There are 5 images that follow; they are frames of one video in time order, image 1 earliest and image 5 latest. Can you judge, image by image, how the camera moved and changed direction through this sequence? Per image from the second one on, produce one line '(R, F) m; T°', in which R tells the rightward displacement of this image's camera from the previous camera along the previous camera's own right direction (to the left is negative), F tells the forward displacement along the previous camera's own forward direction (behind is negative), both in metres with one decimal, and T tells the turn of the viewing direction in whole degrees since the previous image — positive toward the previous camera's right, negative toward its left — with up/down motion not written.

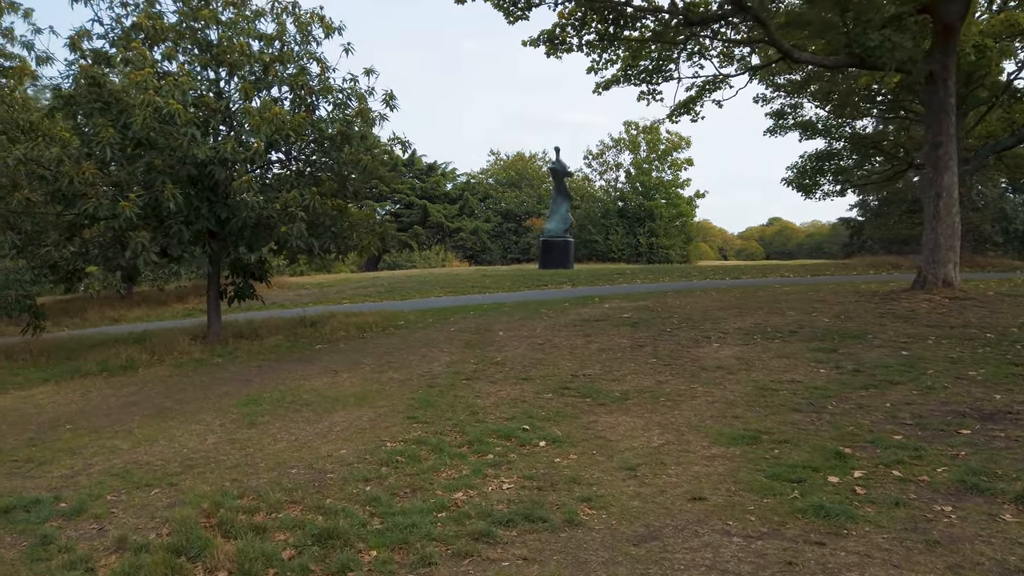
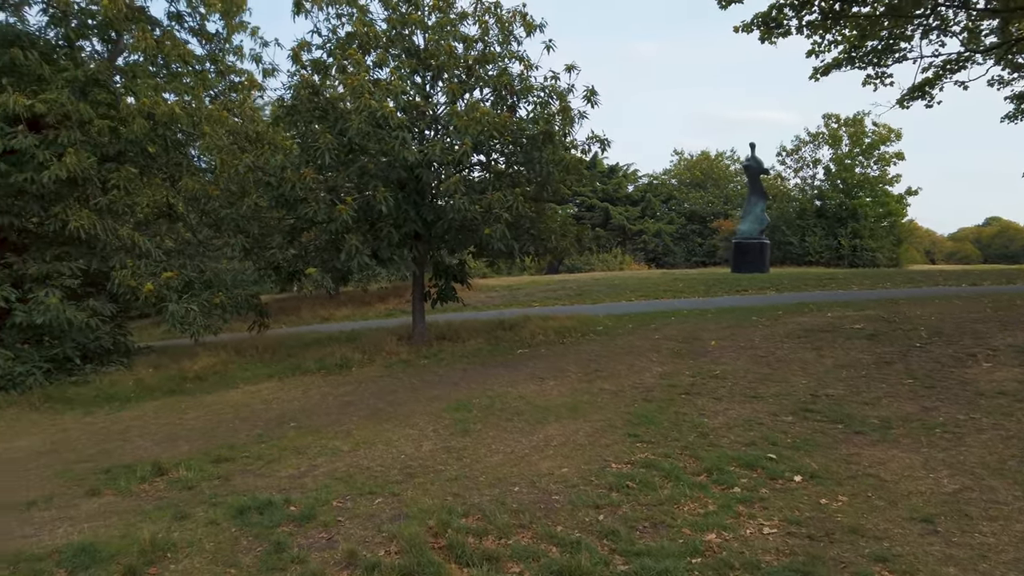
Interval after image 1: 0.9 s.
(-0.4, +0.5) m; -13°
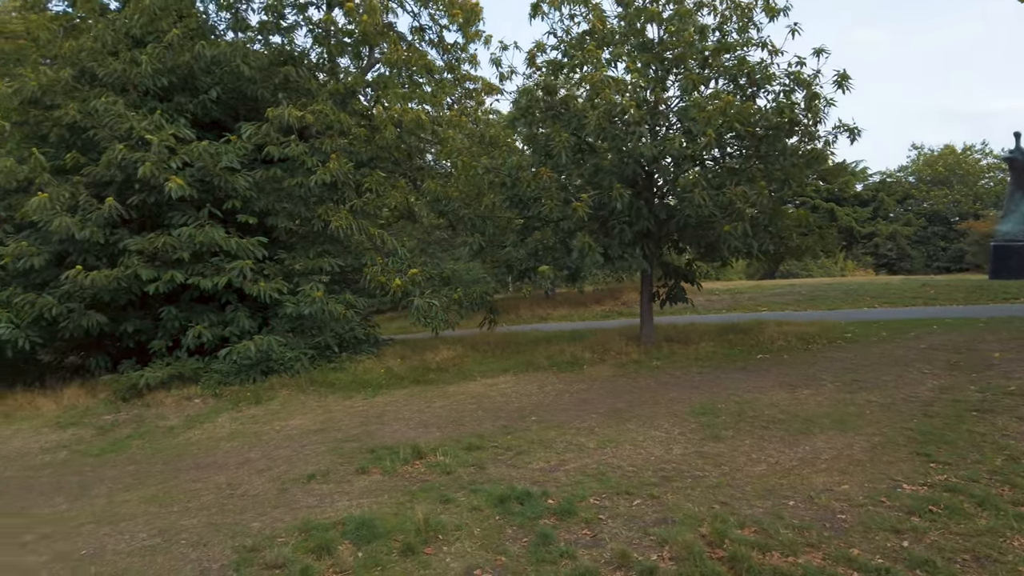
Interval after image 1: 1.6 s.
(-0.4, +0.1) m; -15°
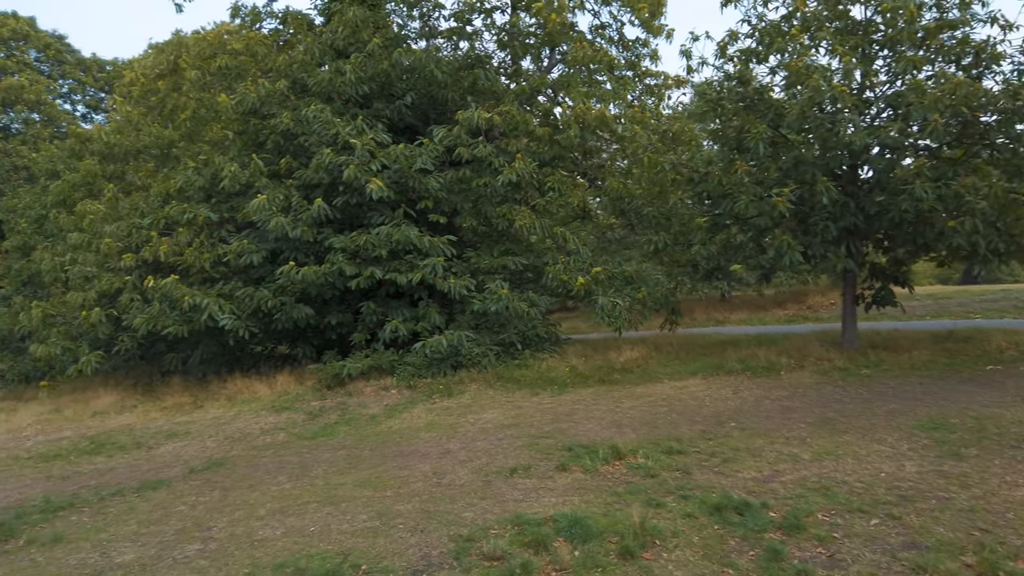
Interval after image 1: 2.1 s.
(-0.3, +0.1) m; -12°
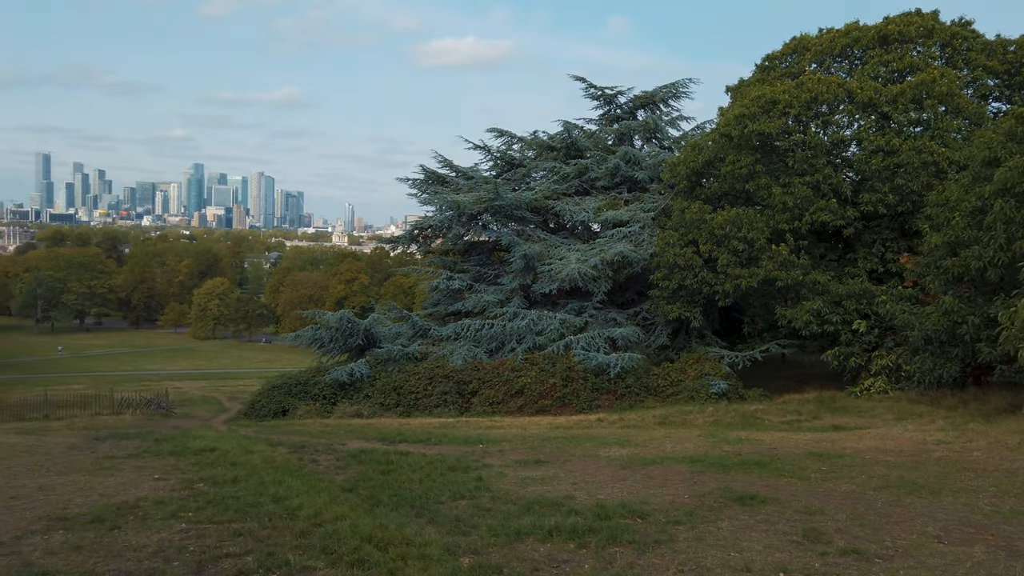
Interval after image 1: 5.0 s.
(-2.5, +0.5) m; -57°
